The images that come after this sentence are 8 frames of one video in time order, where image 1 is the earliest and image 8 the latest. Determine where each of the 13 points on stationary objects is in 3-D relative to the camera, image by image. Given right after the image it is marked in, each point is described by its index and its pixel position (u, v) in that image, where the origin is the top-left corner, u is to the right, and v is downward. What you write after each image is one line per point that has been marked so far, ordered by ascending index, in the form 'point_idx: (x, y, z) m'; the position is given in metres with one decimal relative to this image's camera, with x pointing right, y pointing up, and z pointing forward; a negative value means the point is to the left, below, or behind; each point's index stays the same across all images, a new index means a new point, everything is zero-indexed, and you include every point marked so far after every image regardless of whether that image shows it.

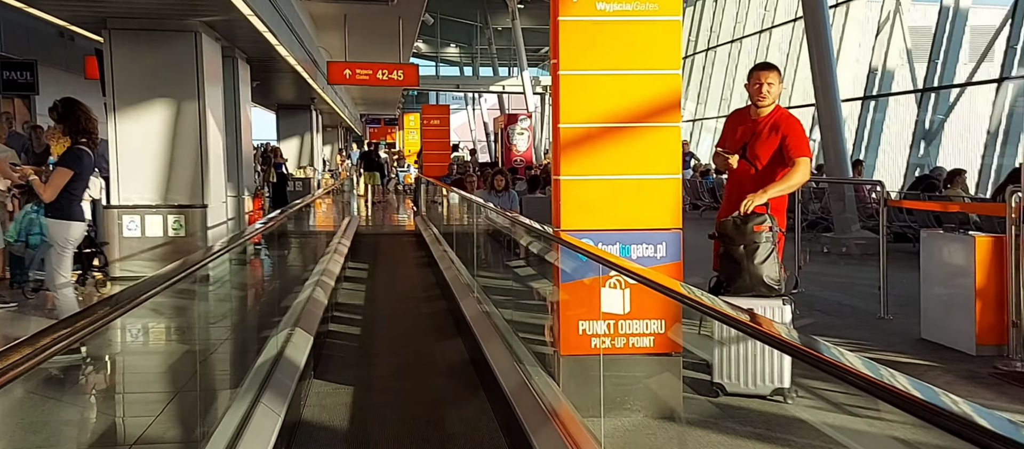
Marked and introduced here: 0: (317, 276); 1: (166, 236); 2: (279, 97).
0: (-2.2, -0.6, +8.2) m
1: (-3.9, -0.1, +8.4) m
2: (-6.2, +3.4, +19.7) m
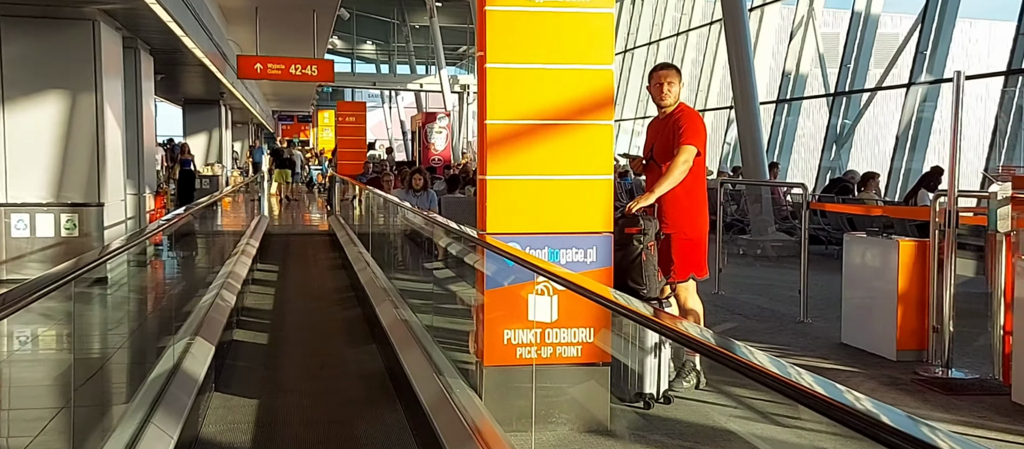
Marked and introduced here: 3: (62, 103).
0: (-3.0, -0.6, +7.8) m
1: (-4.8, -0.2, +7.7) m
2: (-8.2, +3.4, +18.8) m
3: (-4.7, +1.3, +7.6) m
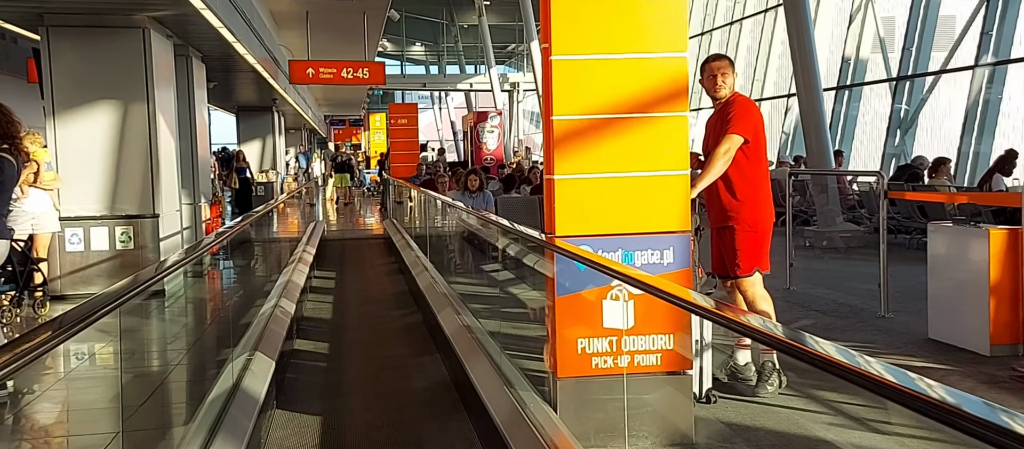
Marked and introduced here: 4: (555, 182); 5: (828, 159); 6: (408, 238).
0: (-2.4, -0.6, +7.7) m
1: (-4.2, -0.3, +7.8) m
2: (-7.0, +3.2, +19.0) m
3: (-4.1, +1.2, +7.7) m
4: (+0.2, +0.2, +3.7) m
5: (+4.7, +1.0, +11.2) m
6: (-1.6, -0.2, +11.7) m
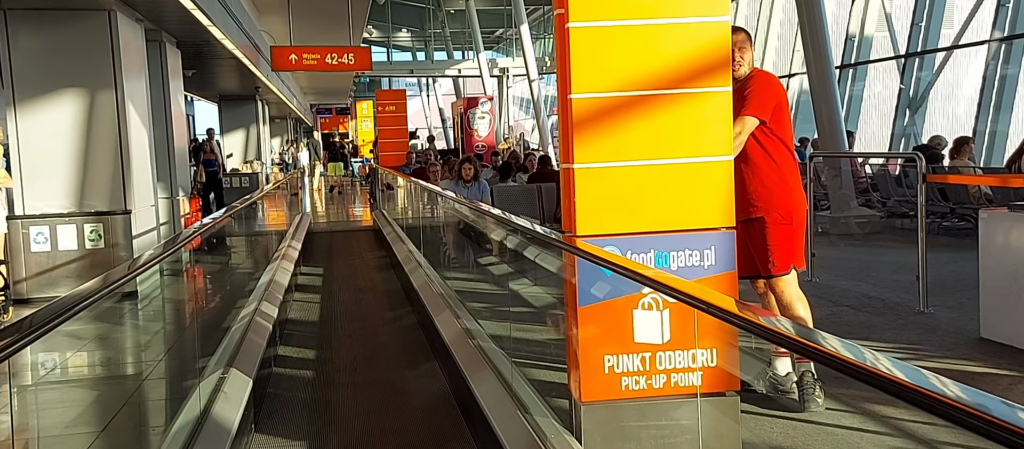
0: (-2.4, -0.6, +7.2) m
1: (-4.2, -0.3, +7.2) m
2: (-7.2, +3.4, +18.3) m
3: (-4.1, +1.2, +7.0) m
4: (+0.3, +0.2, +3.1) m
5: (+4.7, +1.2, +10.7) m
6: (-1.7, -0.1, +11.1) m
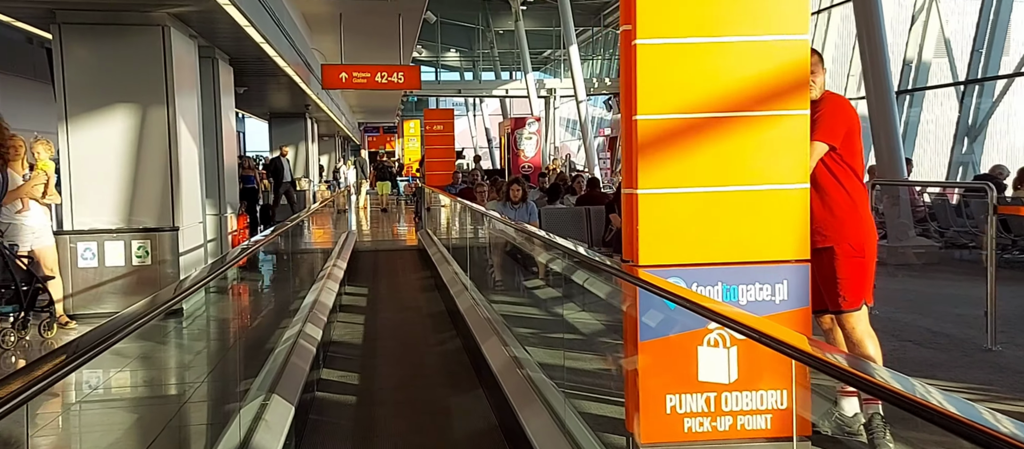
0: (-1.9, -0.8, +7.1) m
1: (-3.7, -0.4, +7.3) m
2: (-6.0, +3.0, +18.6) m
3: (-3.7, +1.0, +7.1) m
4: (+0.5, +0.1, +2.9) m
5: (+5.3, +0.8, +10.2) m
6: (-1.0, -0.4, +11.0) m
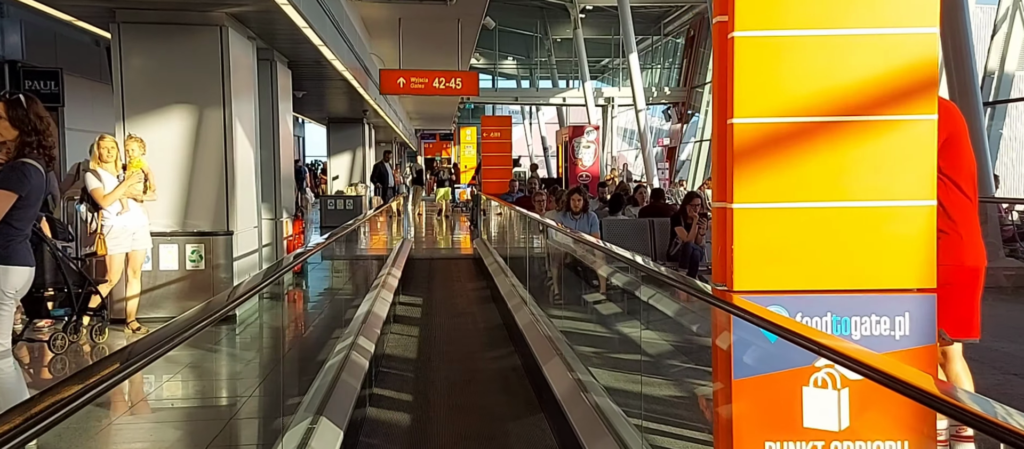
0: (-1.4, -0.8, +6.9) m
1: (-3.2, -0.4, +7.2) m
2: (-4.5, +2.9, +18.7) m
3: (-3.1, +1.0, +7.0) m
4: (+0.8, 0.0, +2.6) m
5: (+6.1, +0.5, +9.5) m
6: (-0.2, -0.5, +10.7) m
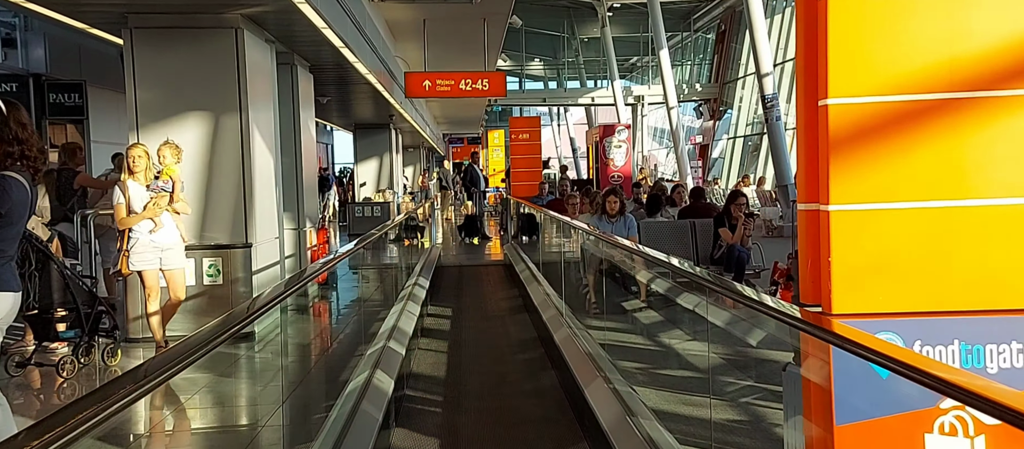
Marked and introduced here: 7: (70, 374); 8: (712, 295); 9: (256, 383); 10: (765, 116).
0: (-1.1, -0.9, +6.5) m
1: (-2.8, -0.5, +6.8) m
2: (-3.8, +2.7, +18.5) m
3: (-2.8, +0.9, +6.7) m
4: (+0.9, 0.0, +2.1) m
5: (+6.5, +0.6, +8.8) m
6: (+0.3, -0.6, +10.3) m
7: (-3.0, -1.0, +5.1) m
8: (+0.8, -0.3, +3.2) m
9: (-1.1, -0.7, +3.4) m
10: (+5.4, +2.3, +16.1) m
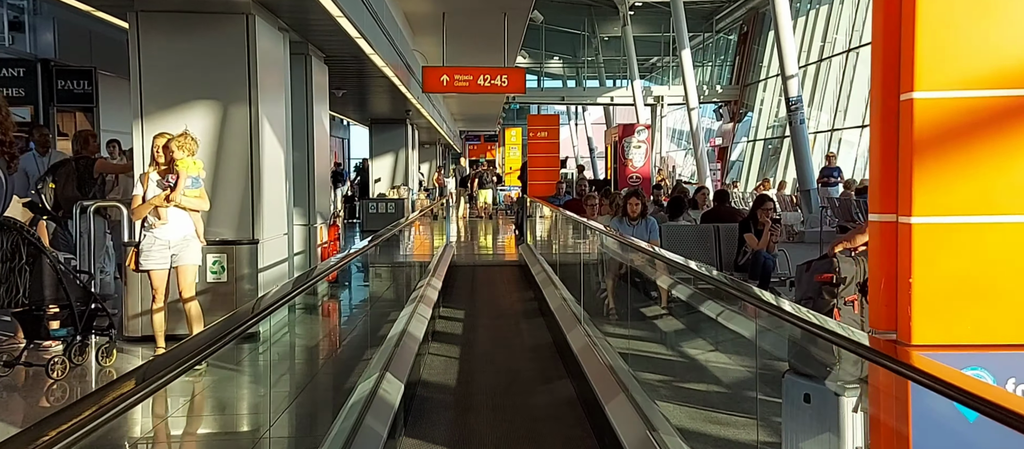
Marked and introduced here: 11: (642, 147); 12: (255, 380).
0: (-1.0, -0.9, +6.2) m
1: (-2.7, -0.5, +6.6) m
2: (-3.4, +2.8, +18.3) m
3: (-2.6, +0.9, +6.5) m
4: (+0.9, 0.0, +1.8) m
5: (+6.7, +0.5, +8.4) m
6: (+0.5, -0.6, +10.0) m
7: (-2.9, -1.0, +4.9) m
8: (+0.9, -0.3, +3.0) m
9: (-1.1, -0.7, +3.2) m
10: (+5.8, +2.2, +15.7) m
11: (+3.4, +2.1, +19.9) m
12: (-1.1, -0.6, +2.7) m
